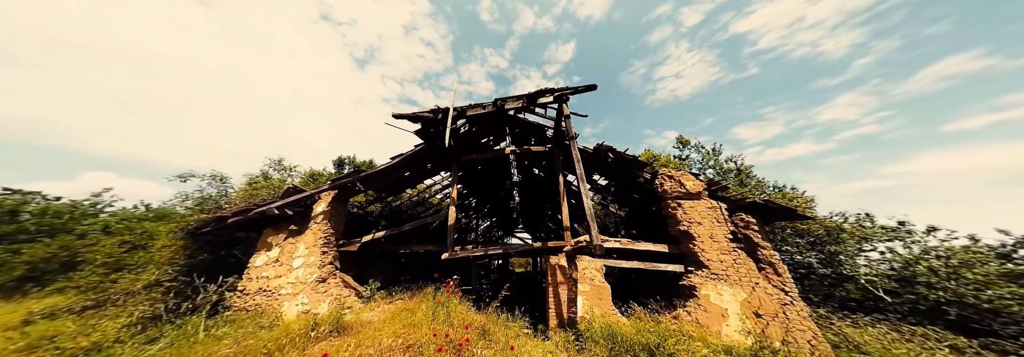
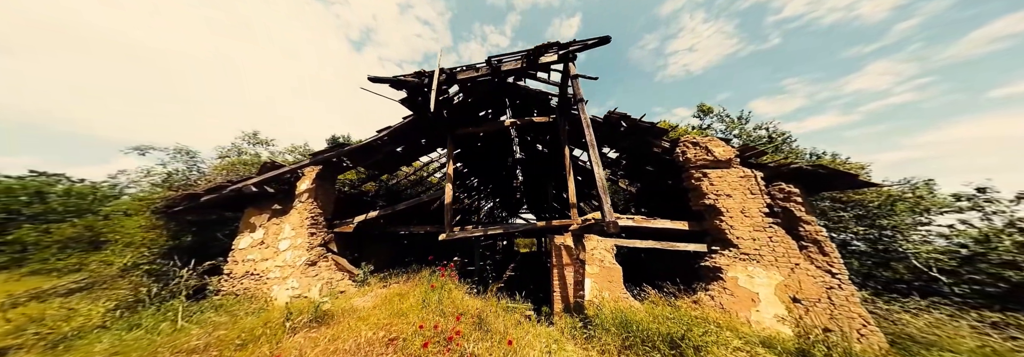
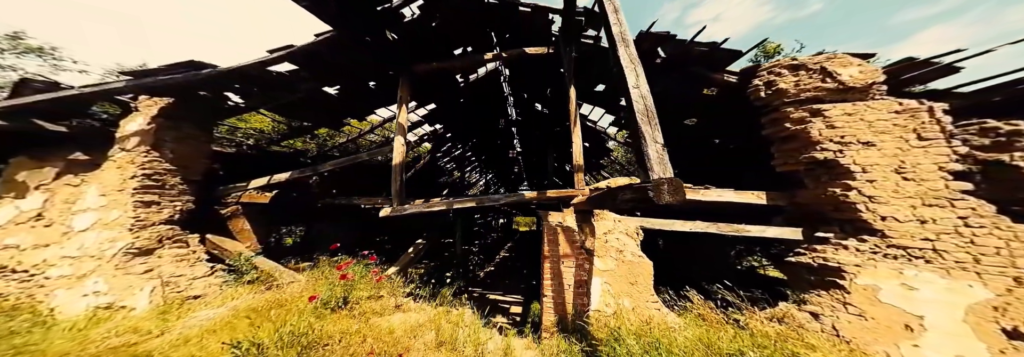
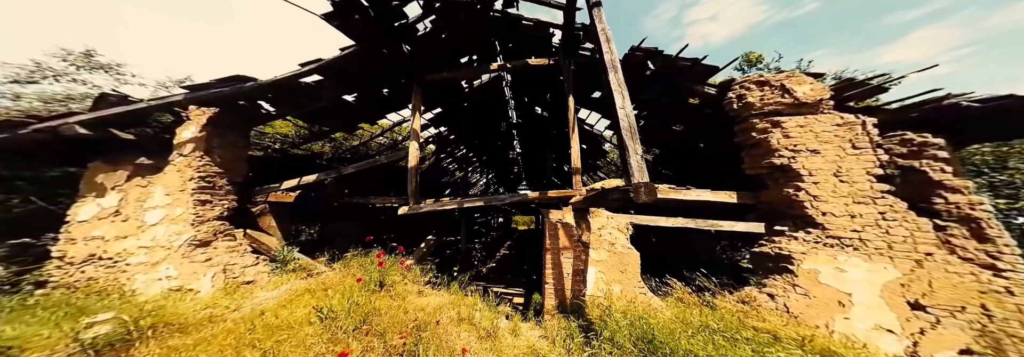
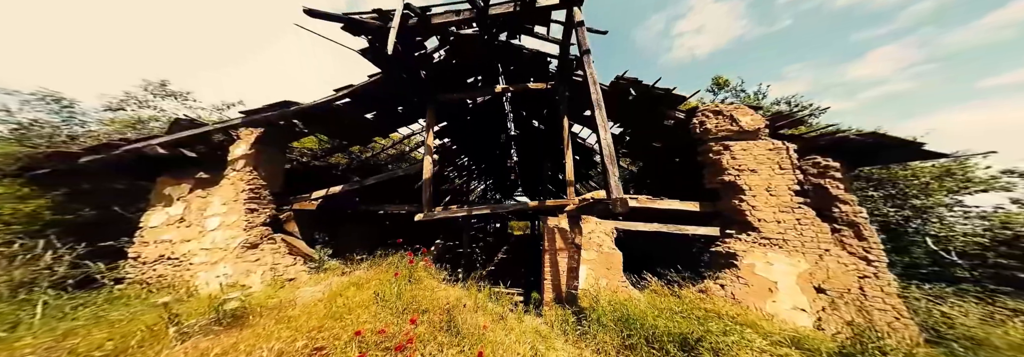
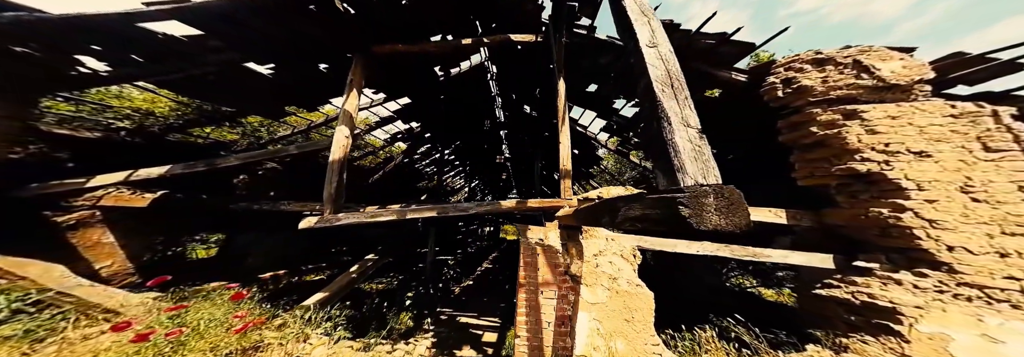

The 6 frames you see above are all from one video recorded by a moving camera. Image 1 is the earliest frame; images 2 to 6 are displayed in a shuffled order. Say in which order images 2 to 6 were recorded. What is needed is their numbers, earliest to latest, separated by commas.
2, 5, 4, 3, 6
